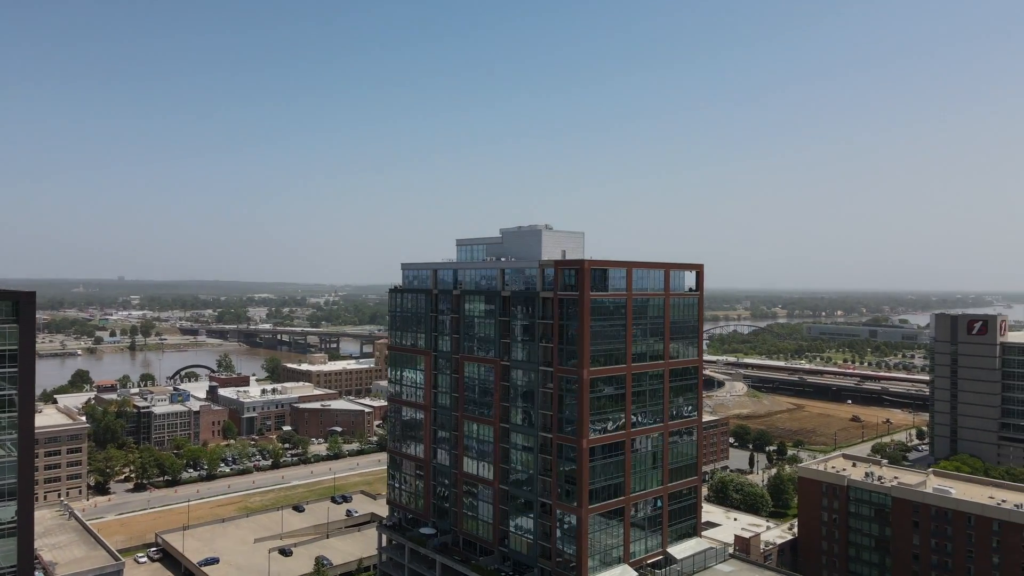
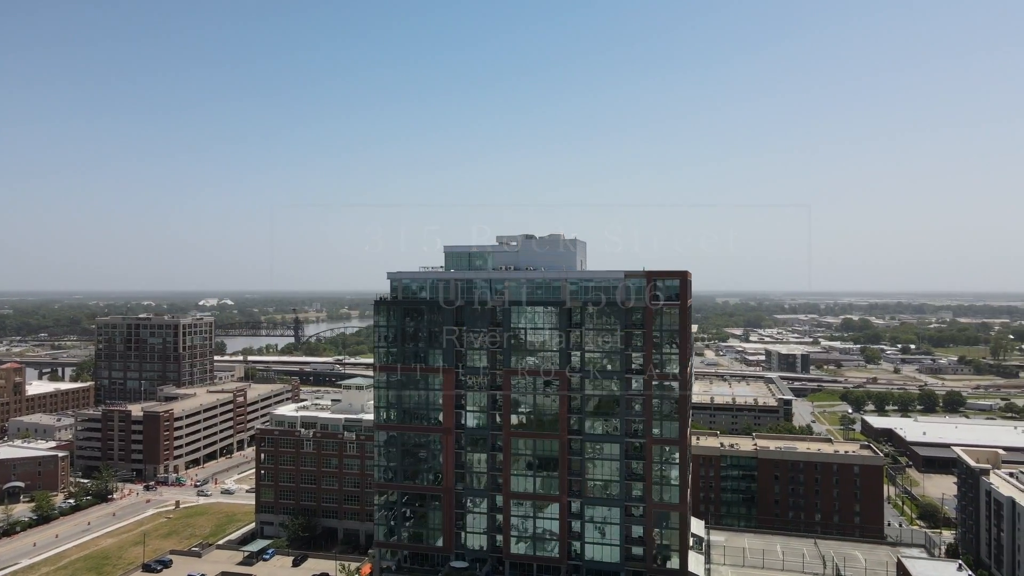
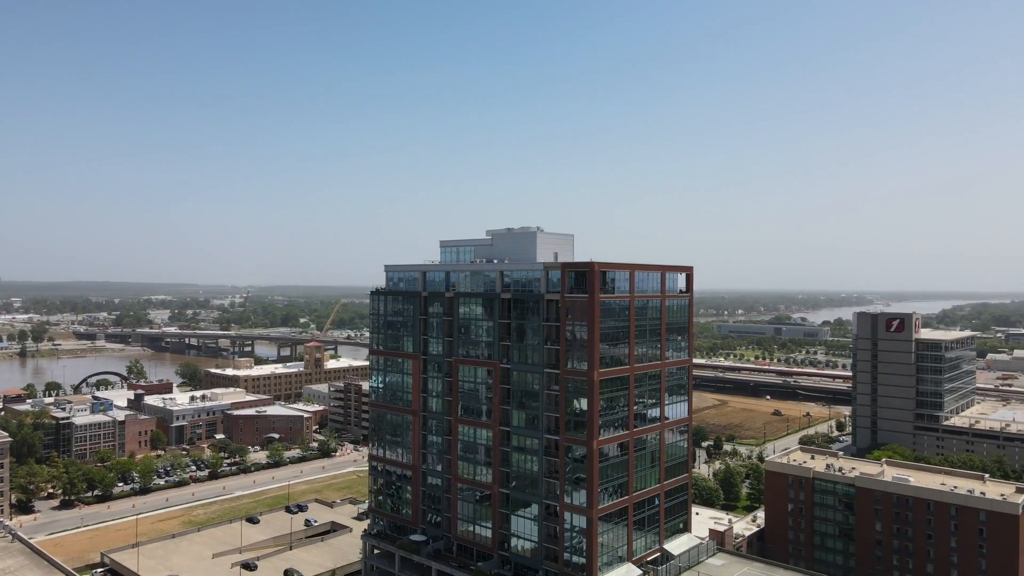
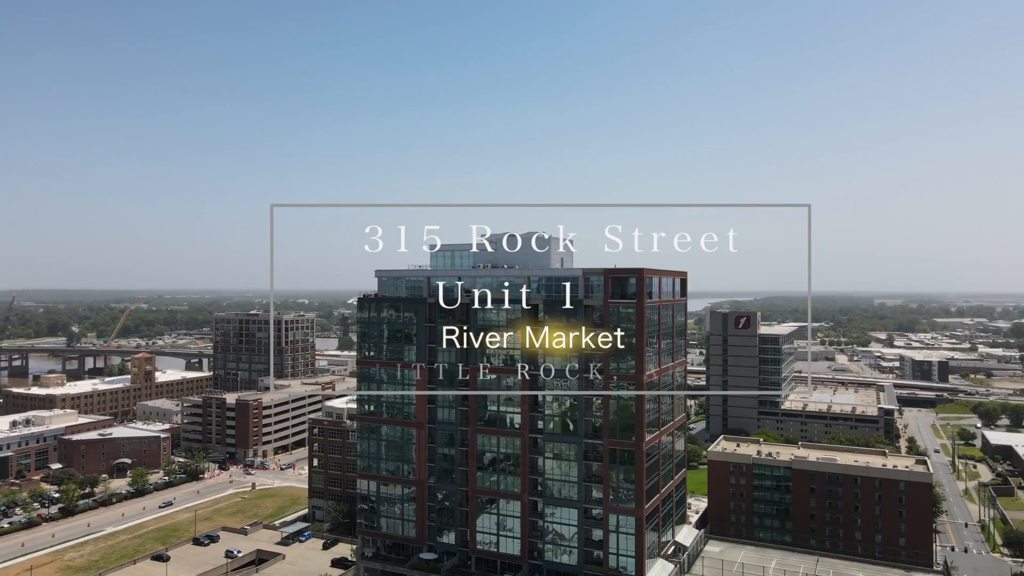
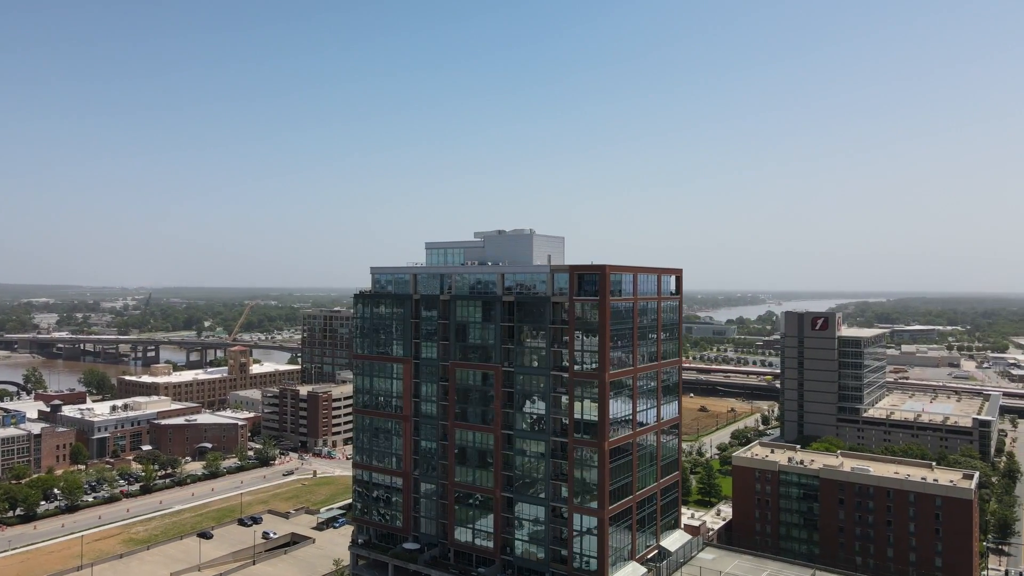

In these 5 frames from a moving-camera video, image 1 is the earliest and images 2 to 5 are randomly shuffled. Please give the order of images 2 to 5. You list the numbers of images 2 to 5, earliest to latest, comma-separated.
3, 5, 4, 2
